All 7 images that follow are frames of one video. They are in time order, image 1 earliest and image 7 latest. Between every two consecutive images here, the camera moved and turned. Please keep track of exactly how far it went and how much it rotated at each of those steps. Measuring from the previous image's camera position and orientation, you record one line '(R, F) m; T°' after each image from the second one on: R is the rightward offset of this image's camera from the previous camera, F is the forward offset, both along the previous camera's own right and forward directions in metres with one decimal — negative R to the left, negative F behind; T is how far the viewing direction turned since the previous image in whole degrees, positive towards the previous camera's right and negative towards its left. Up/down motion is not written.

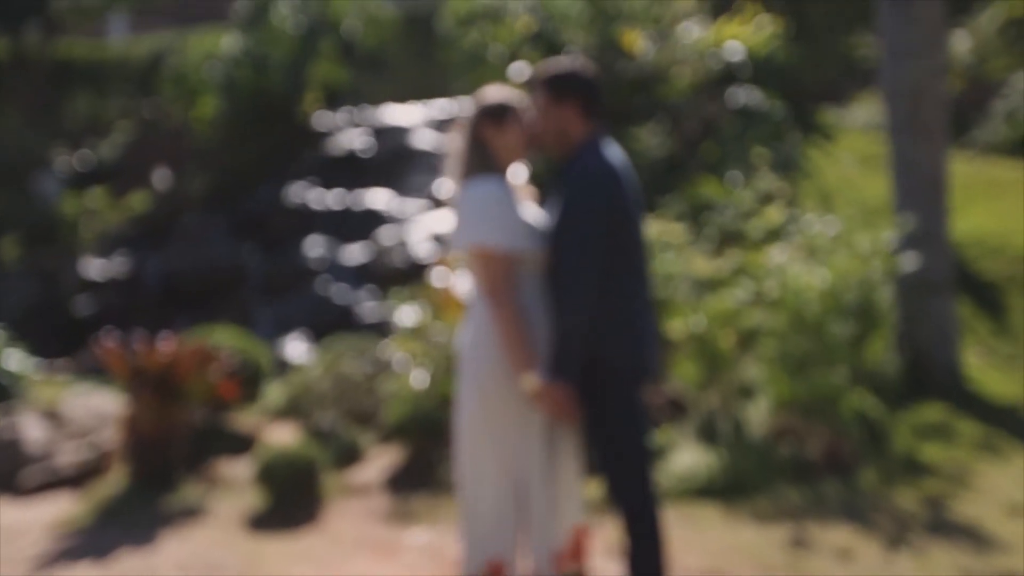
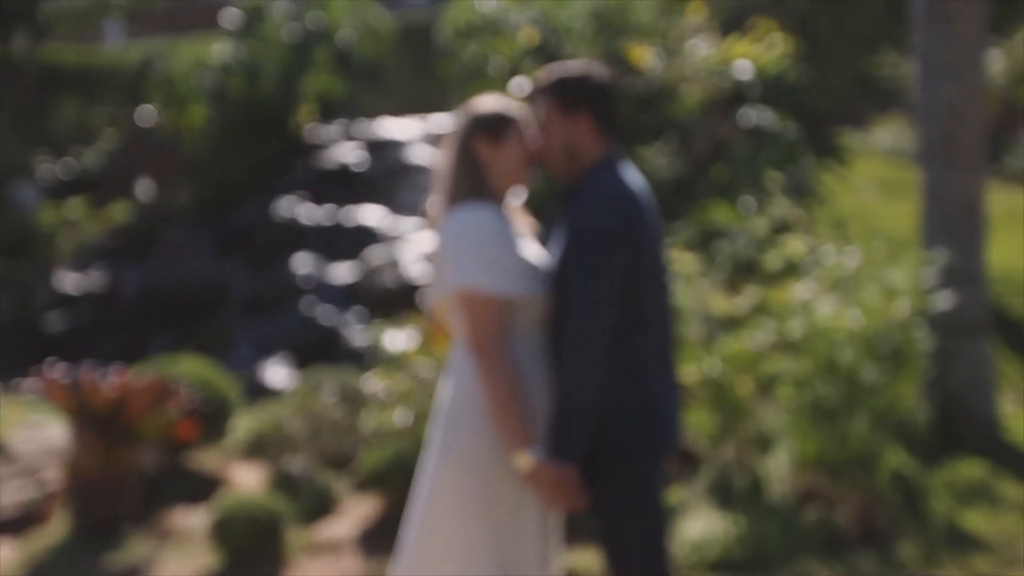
(0.0, +0.8) m; 0°
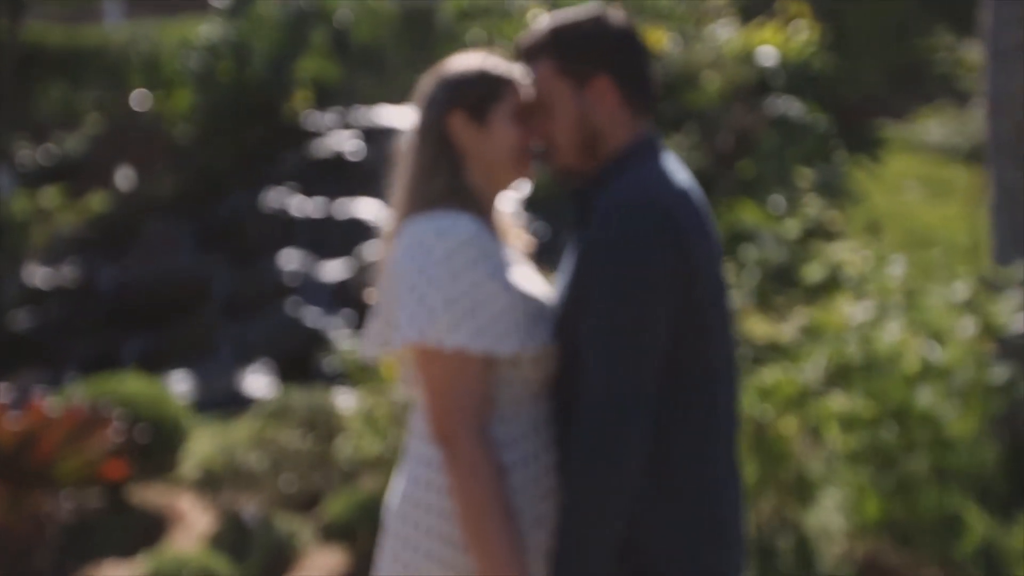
(0.0, +1.2) m; 0°
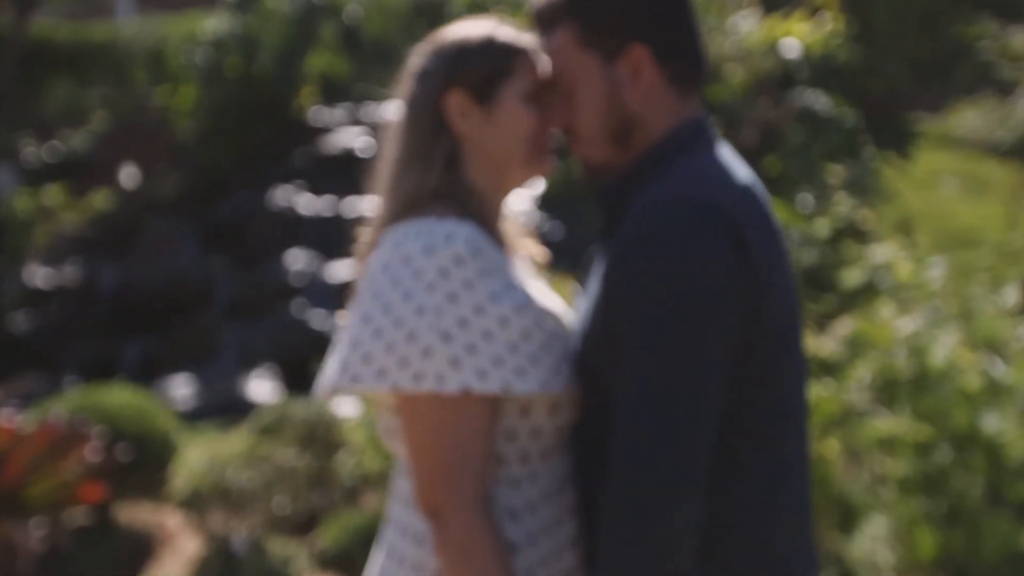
(0.0, +0.5) m; -1°
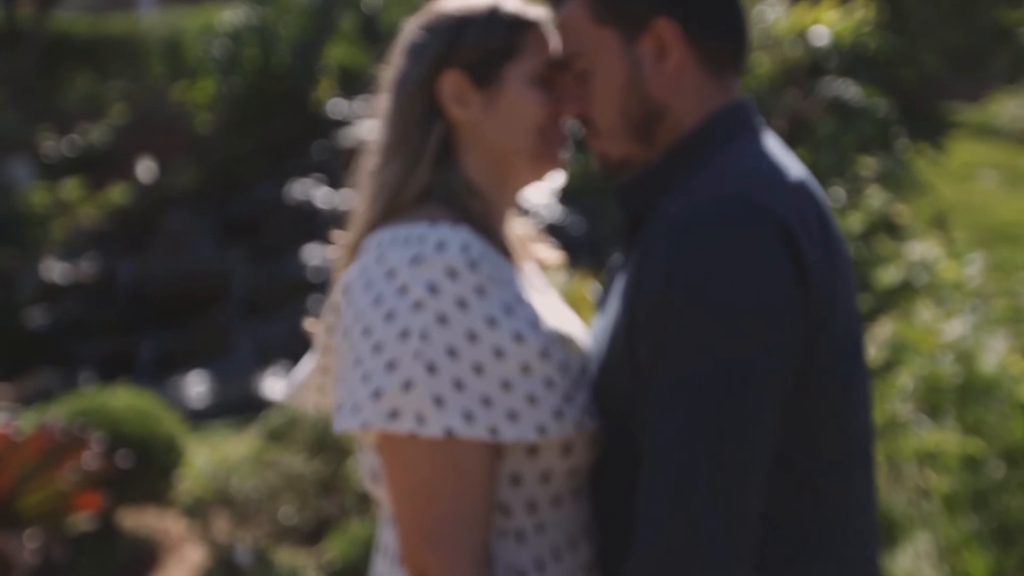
(0.0, +0.3) m; -1°
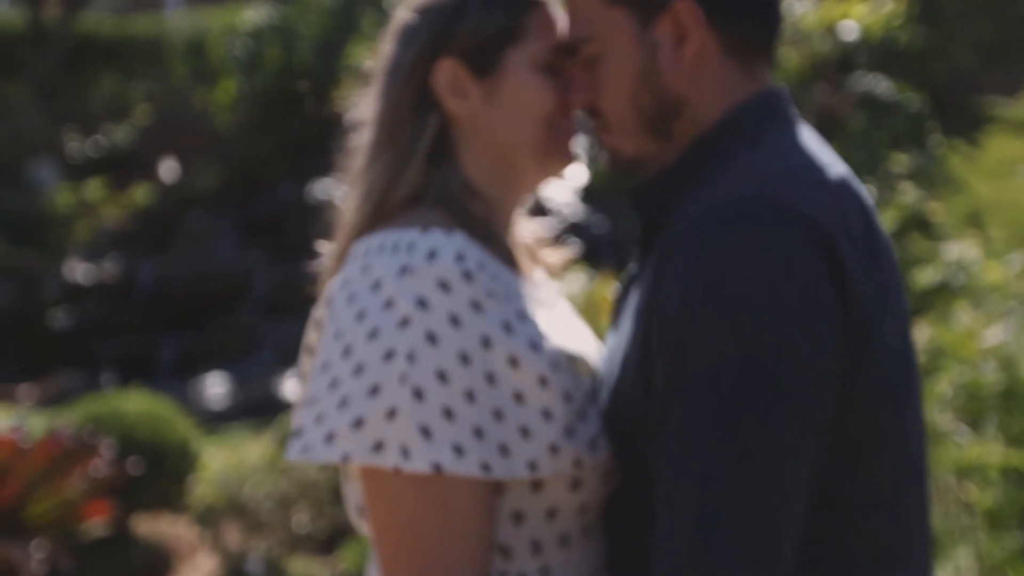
(0.0, +0.2) m; -1°
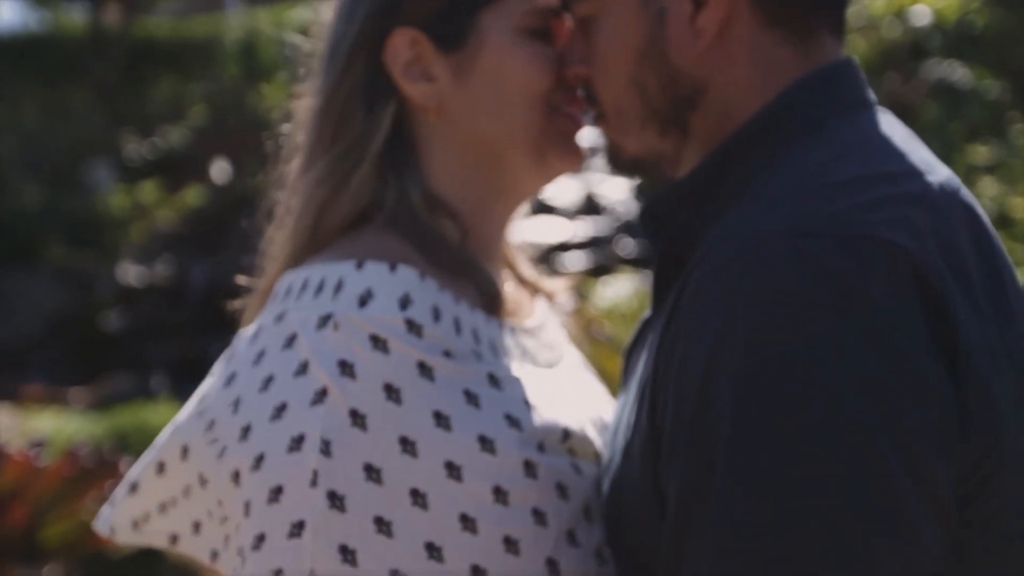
(+0.1, +0.4) m; -3°
